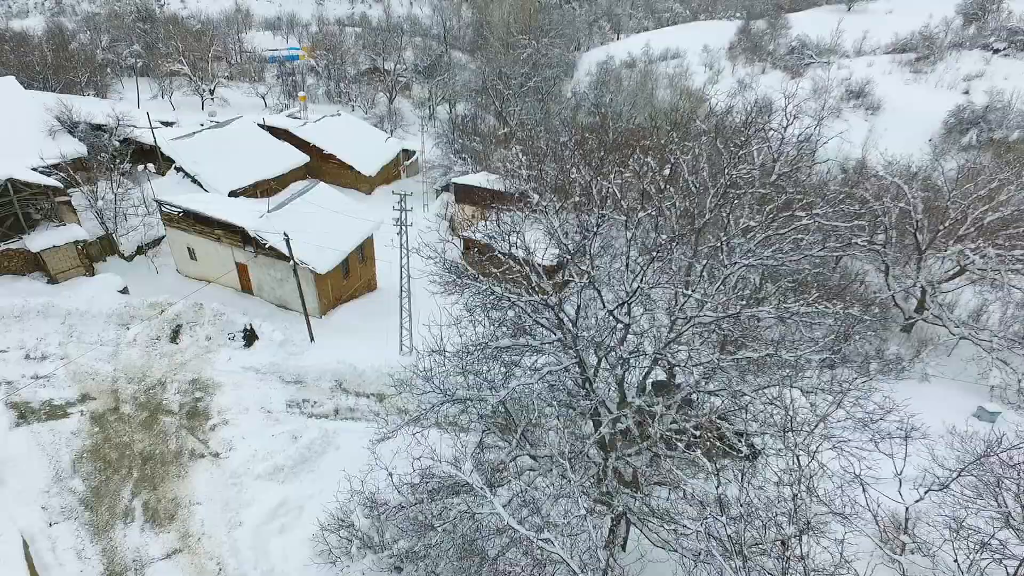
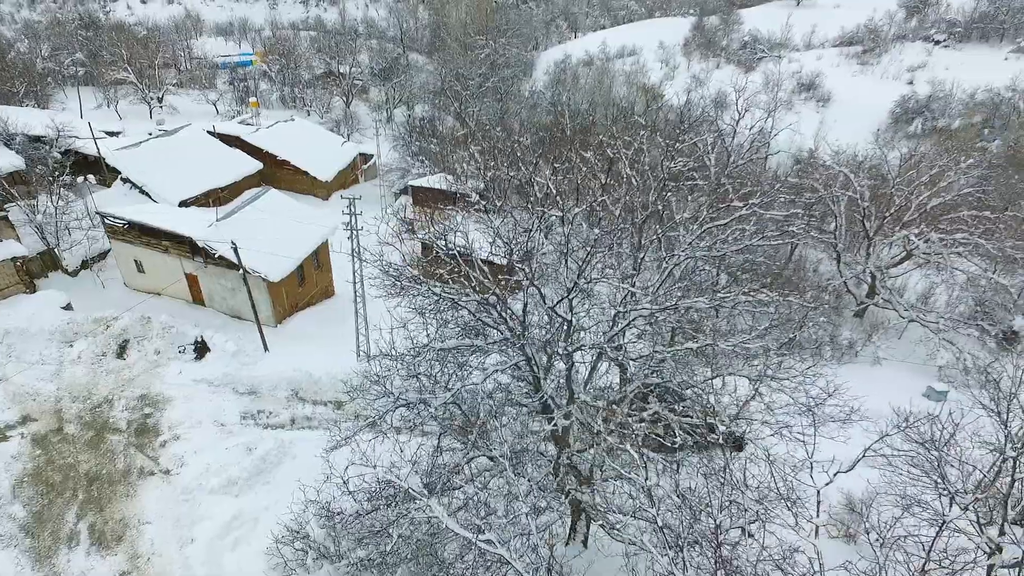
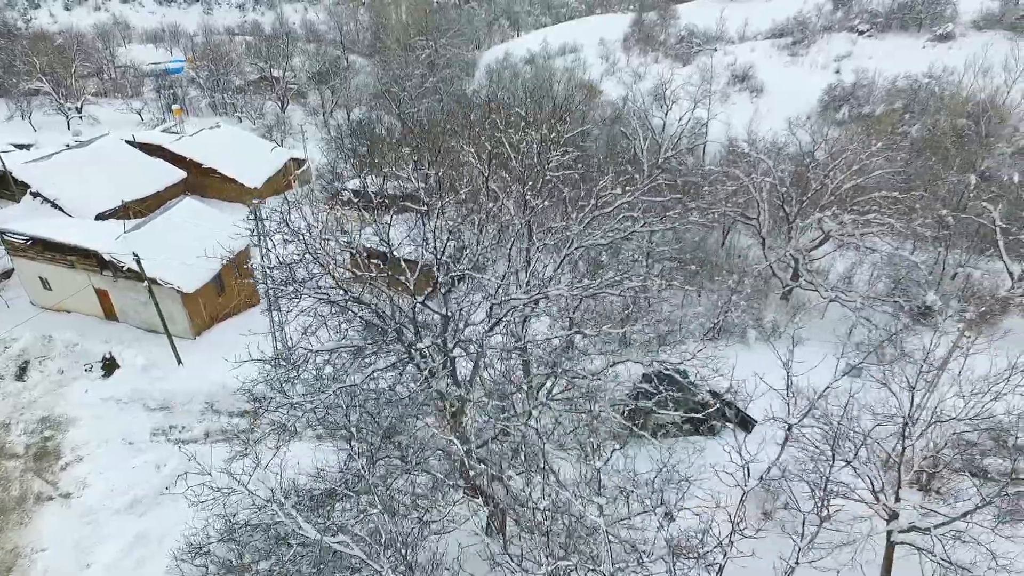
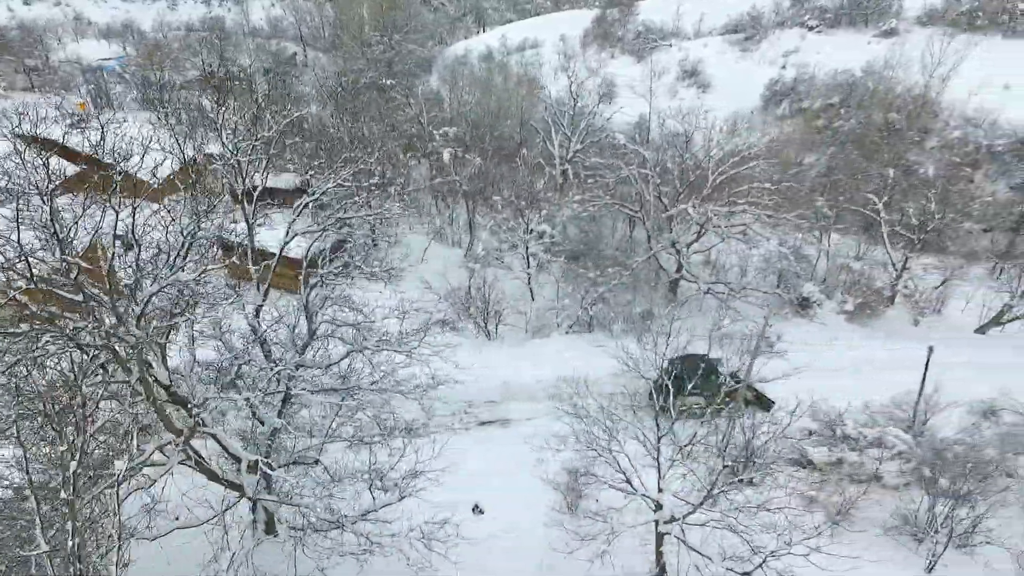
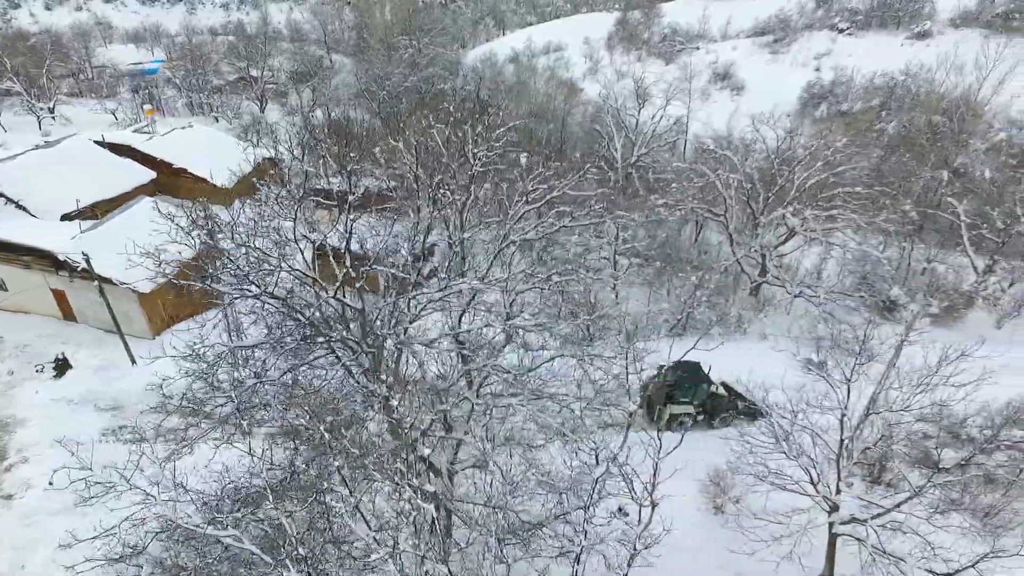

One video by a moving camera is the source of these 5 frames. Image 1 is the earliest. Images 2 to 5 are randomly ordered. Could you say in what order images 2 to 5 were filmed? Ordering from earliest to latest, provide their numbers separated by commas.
2, 3, 5, 4
